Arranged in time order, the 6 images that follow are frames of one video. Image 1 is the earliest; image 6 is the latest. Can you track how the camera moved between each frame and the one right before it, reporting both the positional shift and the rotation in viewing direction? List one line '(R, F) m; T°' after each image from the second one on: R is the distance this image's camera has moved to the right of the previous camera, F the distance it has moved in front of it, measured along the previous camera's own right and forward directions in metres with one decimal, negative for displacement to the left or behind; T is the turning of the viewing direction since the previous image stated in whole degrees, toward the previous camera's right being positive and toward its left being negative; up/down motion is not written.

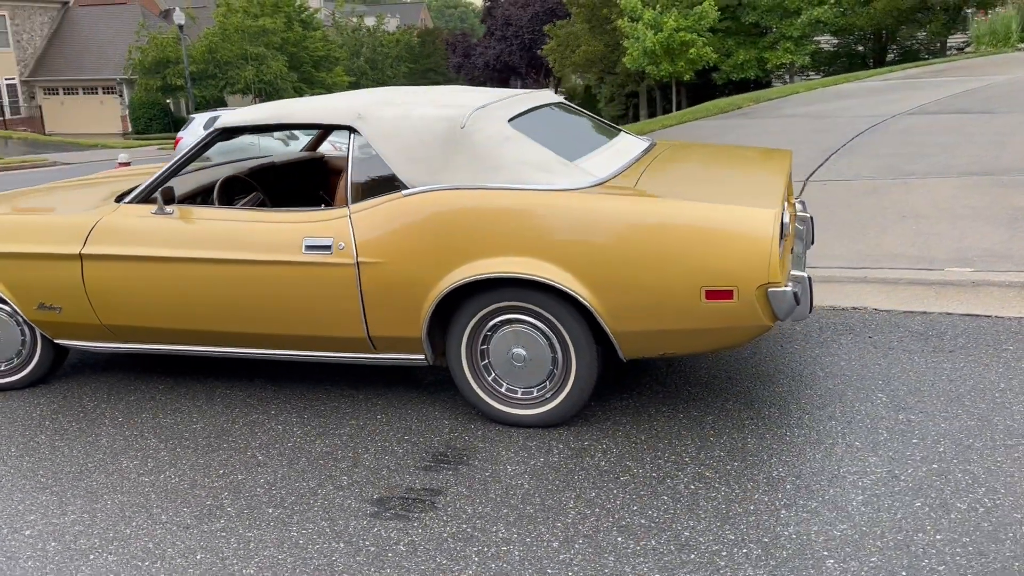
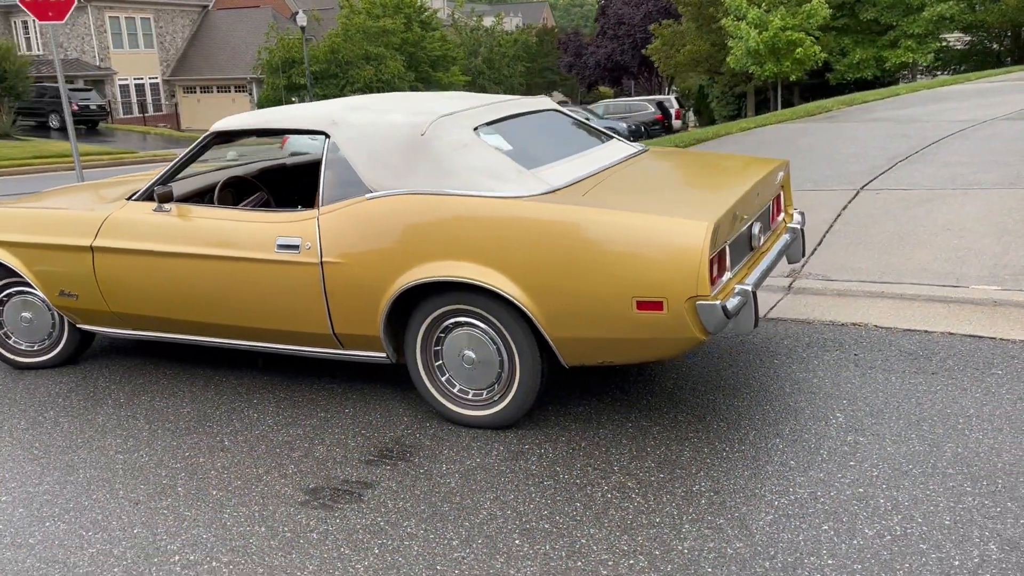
(+0.7, 0.0) m; -8°
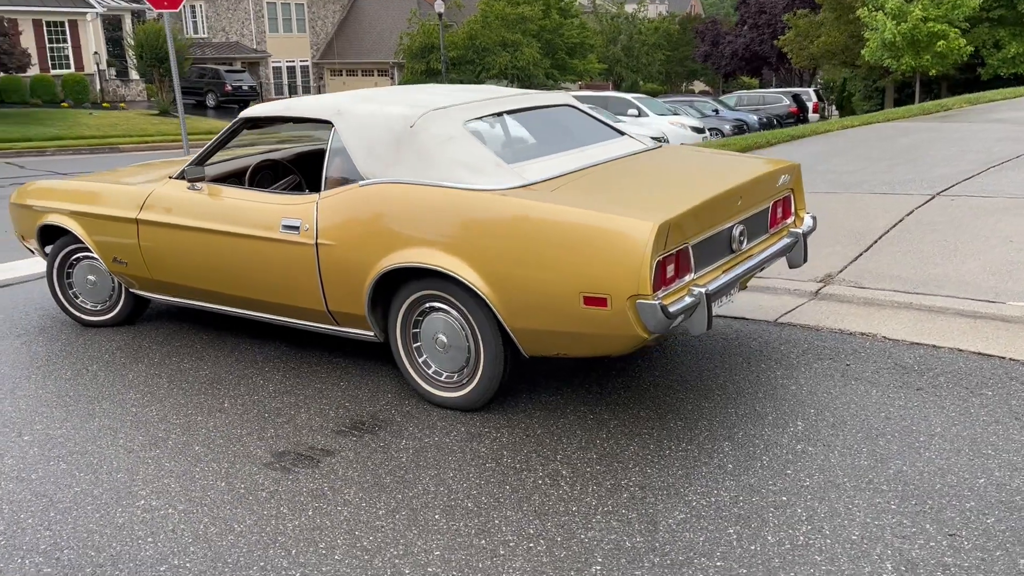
(+0.7, -0.1) m; -9°
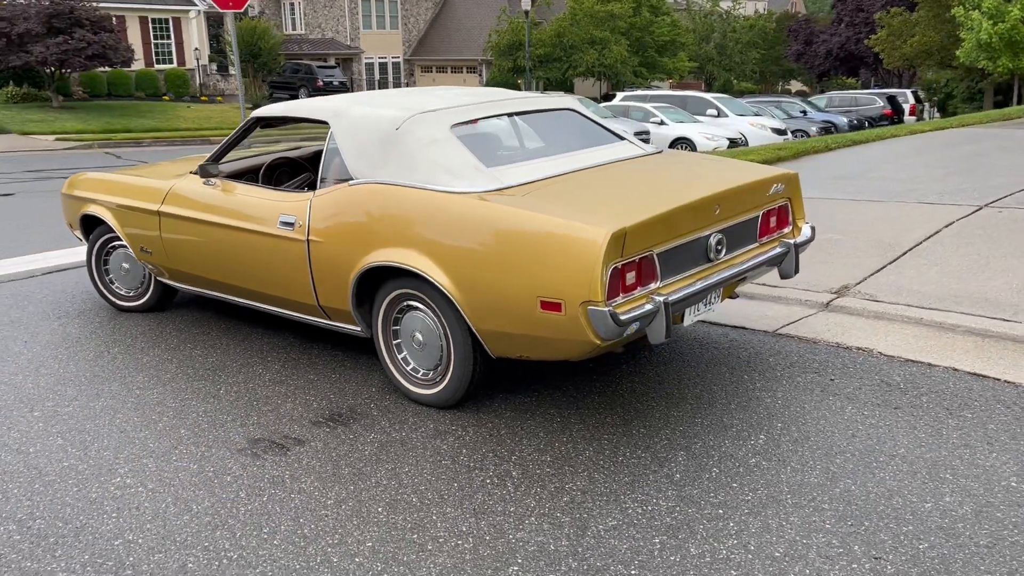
(+0.5, 0.0) m; -6°
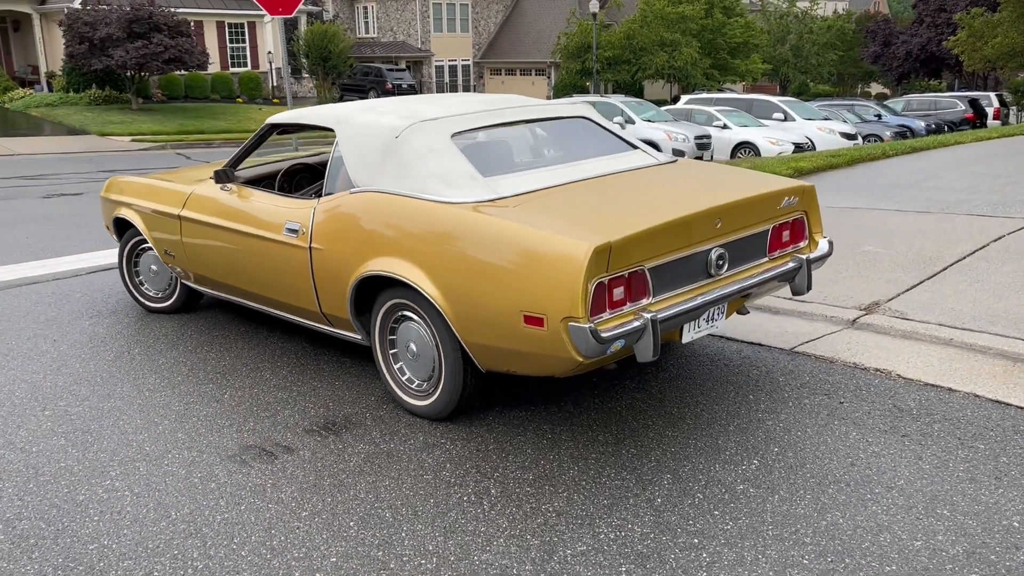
(+0.3, +0.1) m; -5°
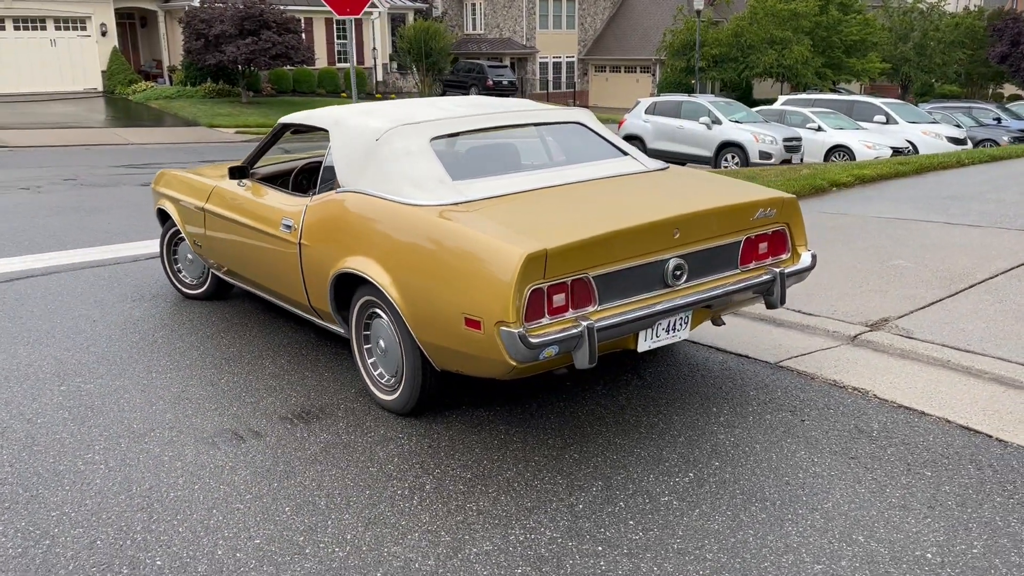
(+0.6, 0.0) m; -7°
